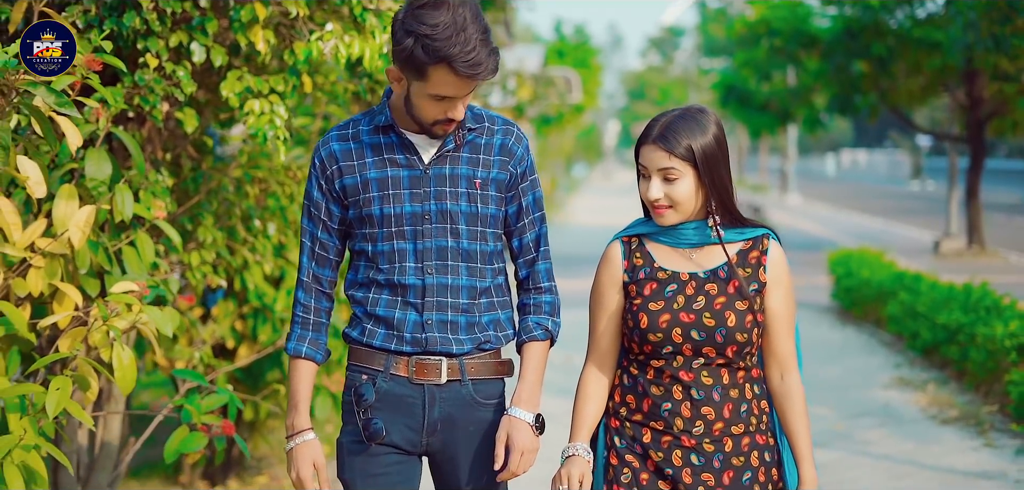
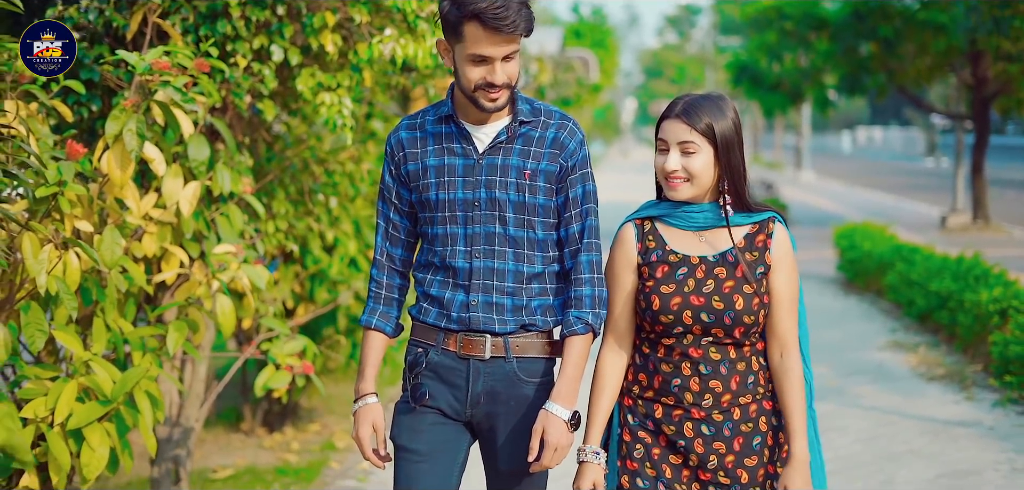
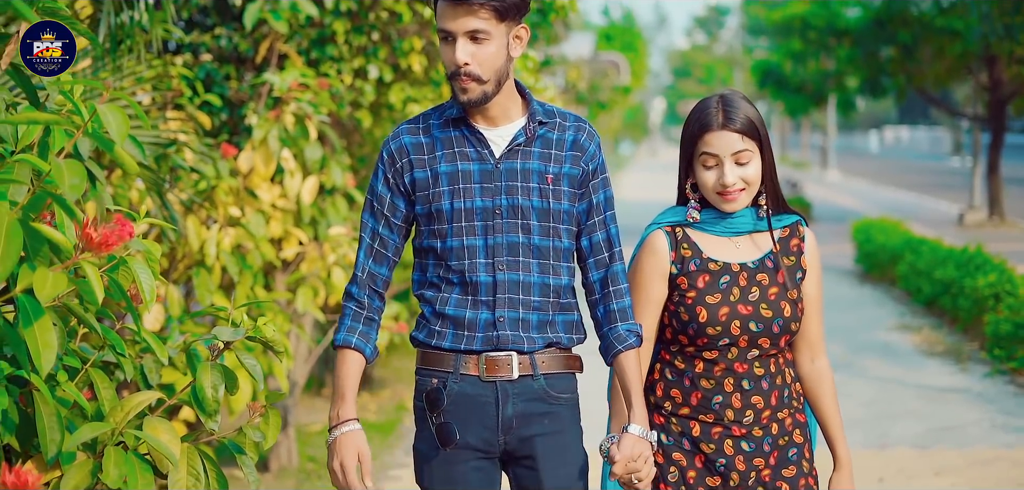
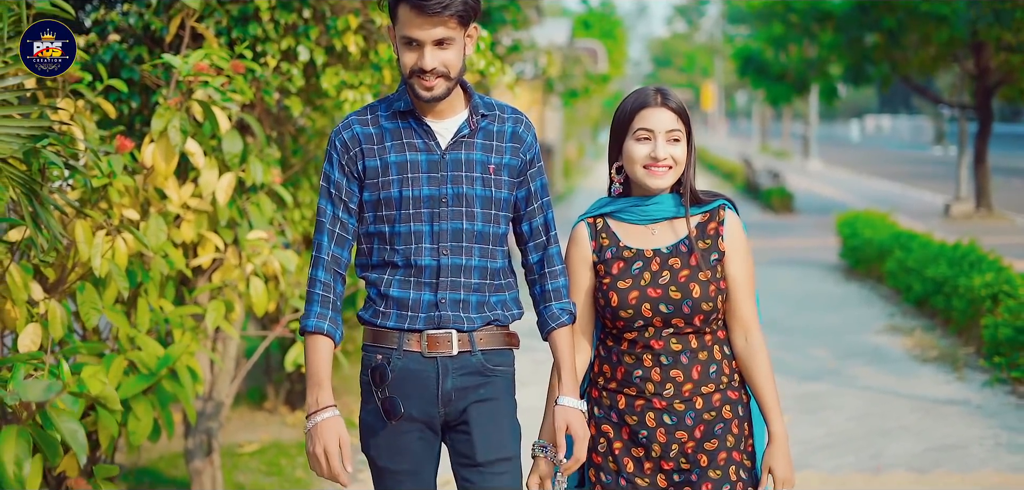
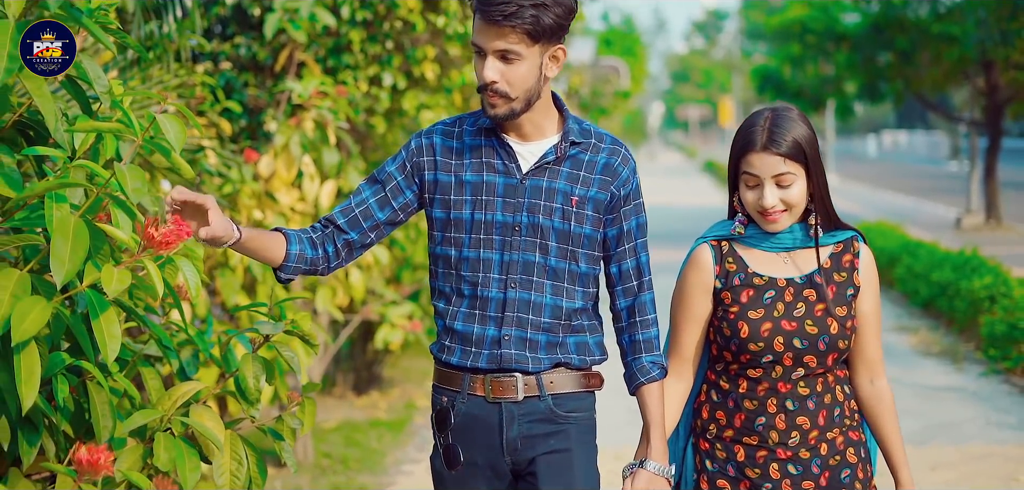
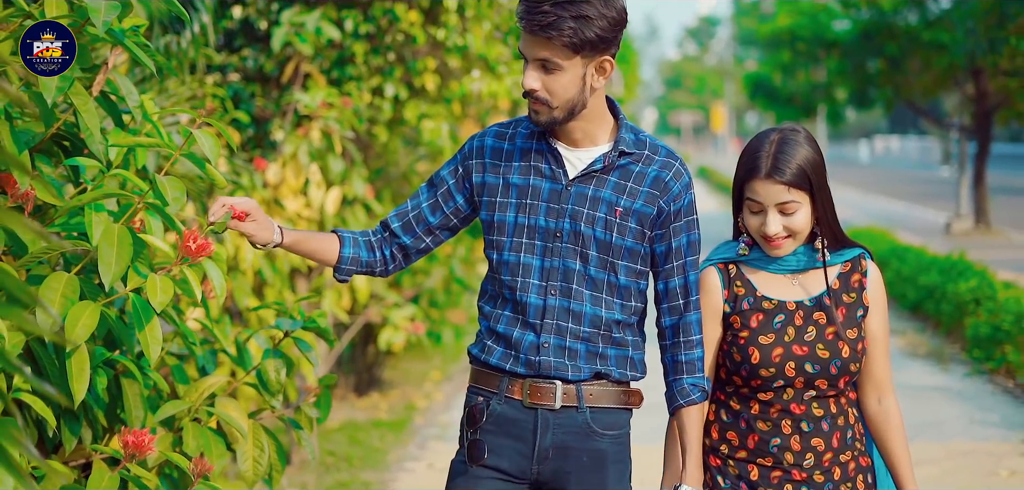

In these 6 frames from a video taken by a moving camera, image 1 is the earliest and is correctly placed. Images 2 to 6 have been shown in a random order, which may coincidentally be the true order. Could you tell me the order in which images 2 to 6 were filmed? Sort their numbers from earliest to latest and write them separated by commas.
2, 4, 3, 5, 6
